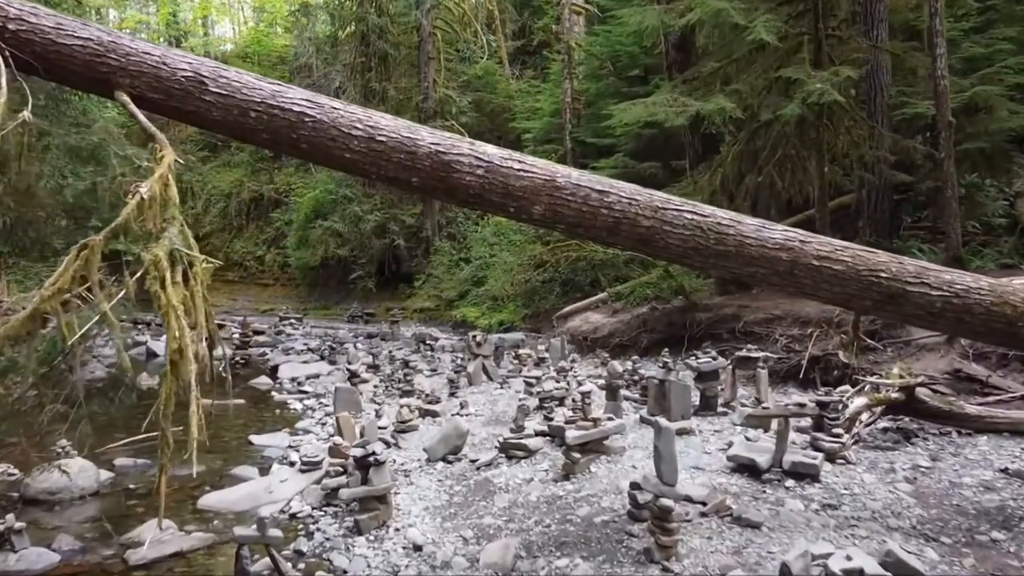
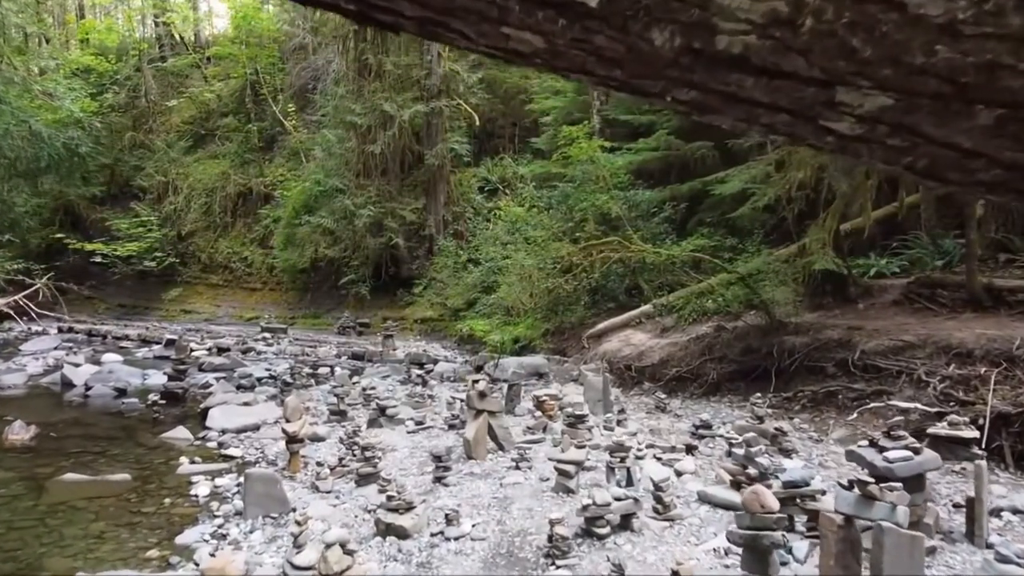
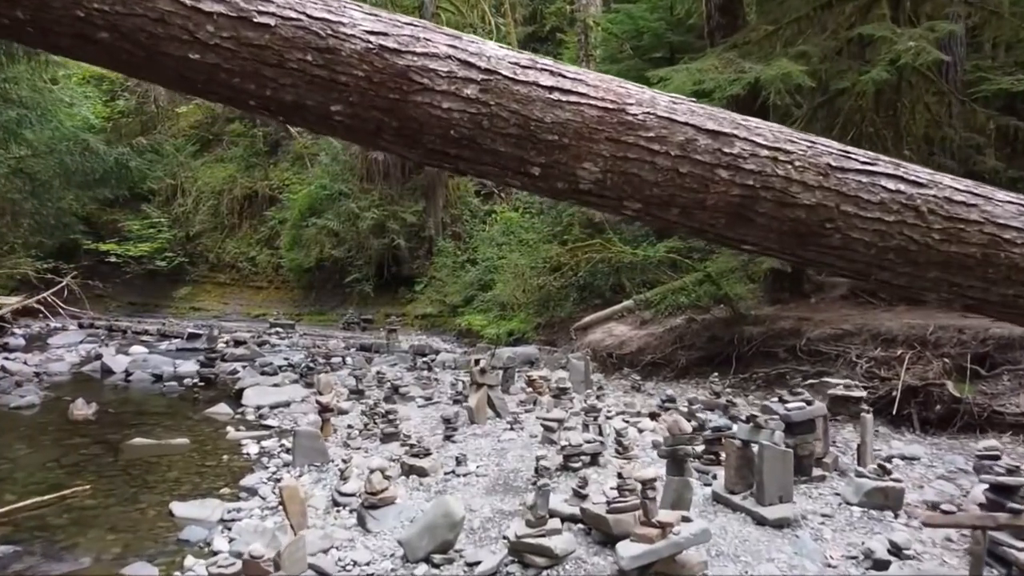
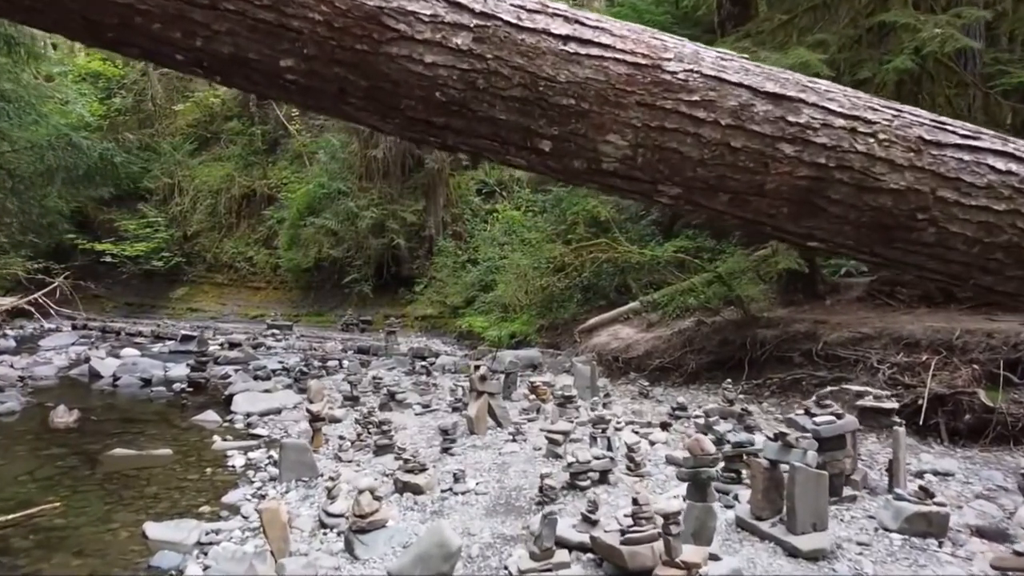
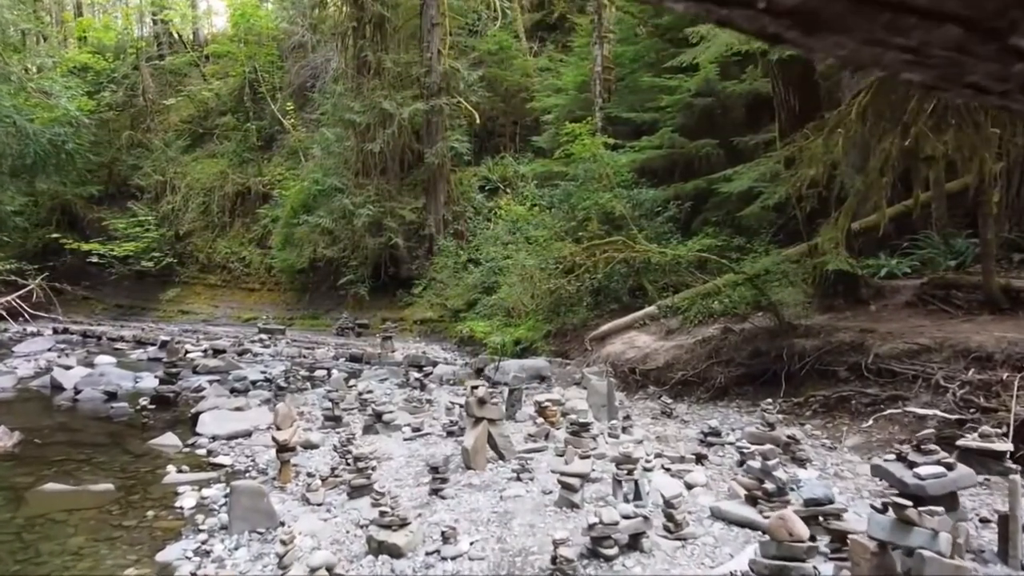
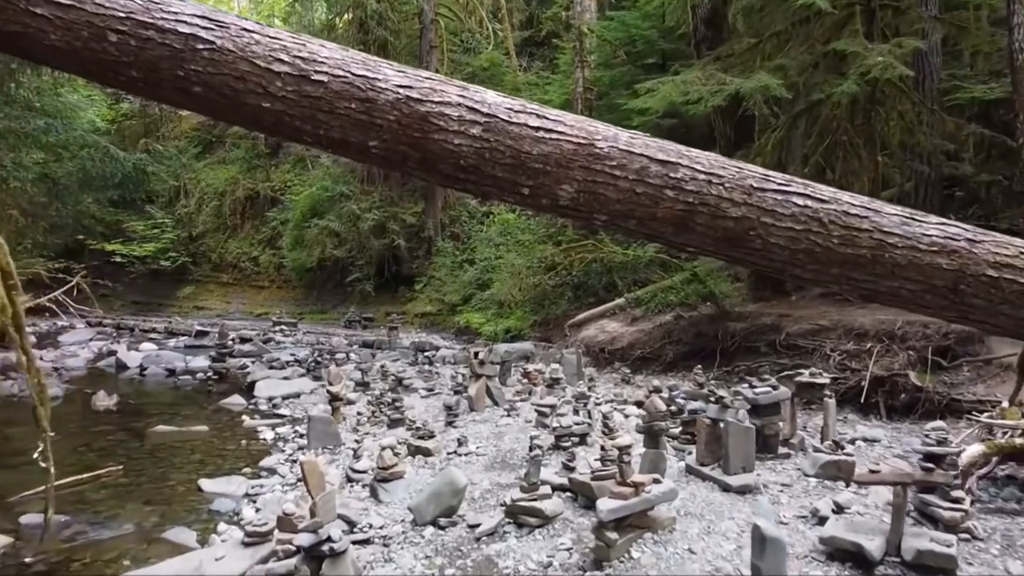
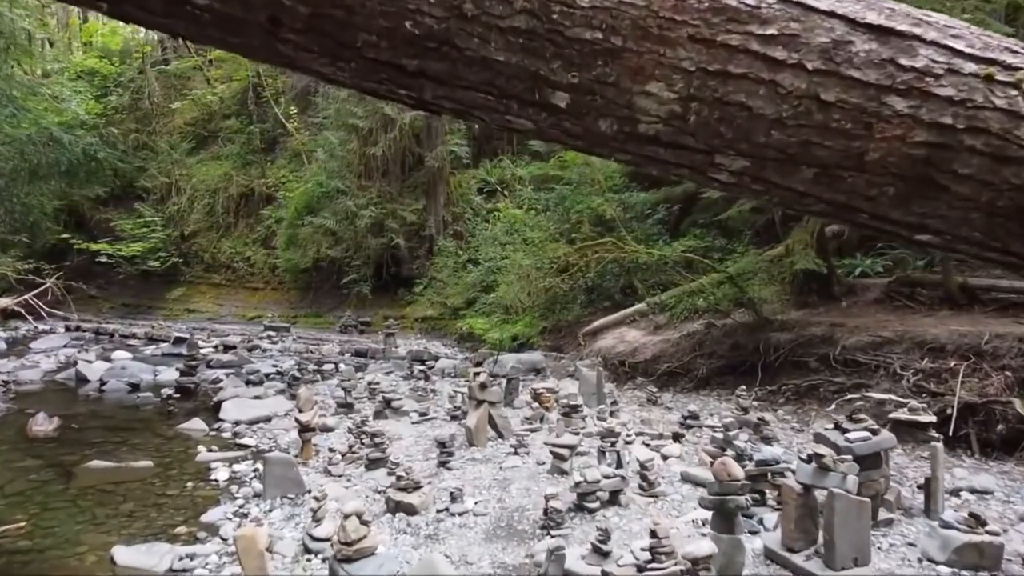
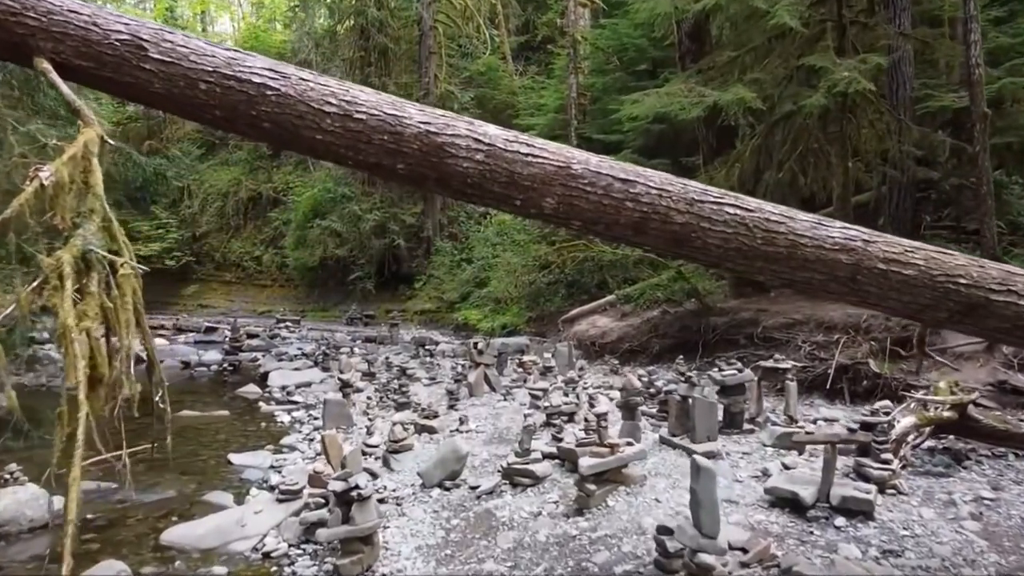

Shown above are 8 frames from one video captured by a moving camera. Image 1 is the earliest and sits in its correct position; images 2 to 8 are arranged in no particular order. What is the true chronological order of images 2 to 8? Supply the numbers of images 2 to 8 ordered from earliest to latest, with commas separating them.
8, 6, 3, 4, 7, 2, 5
